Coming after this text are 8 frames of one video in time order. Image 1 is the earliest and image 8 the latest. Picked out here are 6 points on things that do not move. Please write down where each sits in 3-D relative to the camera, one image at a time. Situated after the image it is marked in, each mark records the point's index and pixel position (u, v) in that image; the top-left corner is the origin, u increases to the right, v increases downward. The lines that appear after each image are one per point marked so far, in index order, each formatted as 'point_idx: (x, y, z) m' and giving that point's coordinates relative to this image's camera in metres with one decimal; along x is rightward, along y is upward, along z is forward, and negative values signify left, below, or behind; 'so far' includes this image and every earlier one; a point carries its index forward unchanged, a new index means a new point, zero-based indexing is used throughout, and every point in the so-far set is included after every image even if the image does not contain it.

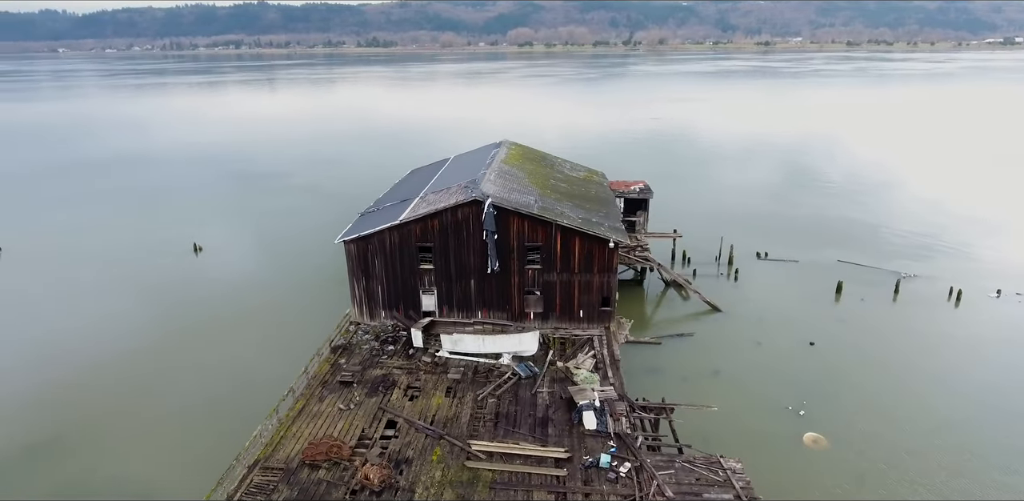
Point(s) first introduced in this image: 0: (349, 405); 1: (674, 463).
0: (-4.1, -3.9, +16.2) m
1: (+3.5, -4.6, +14.0) m
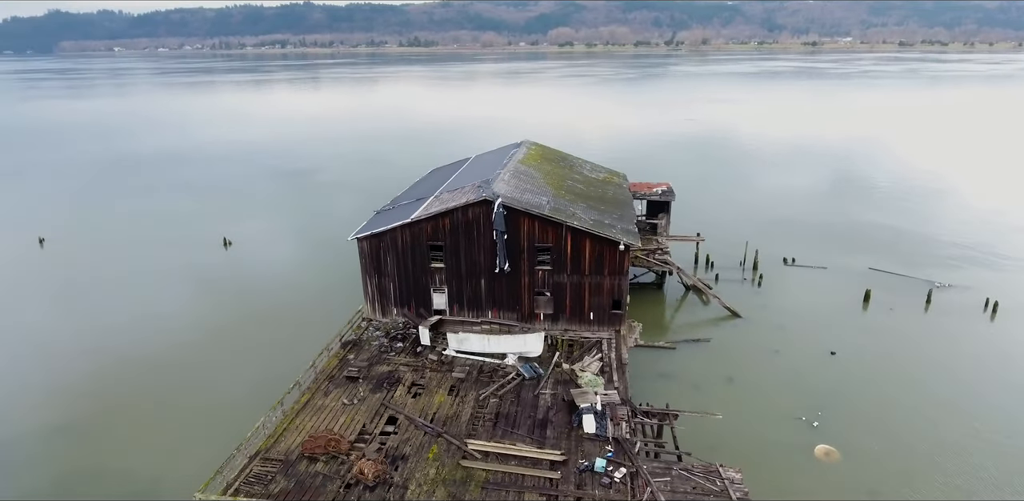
0: (-4.0, -3.8, +16.4) m
1: (+3.3, -4.7, +13.8) m
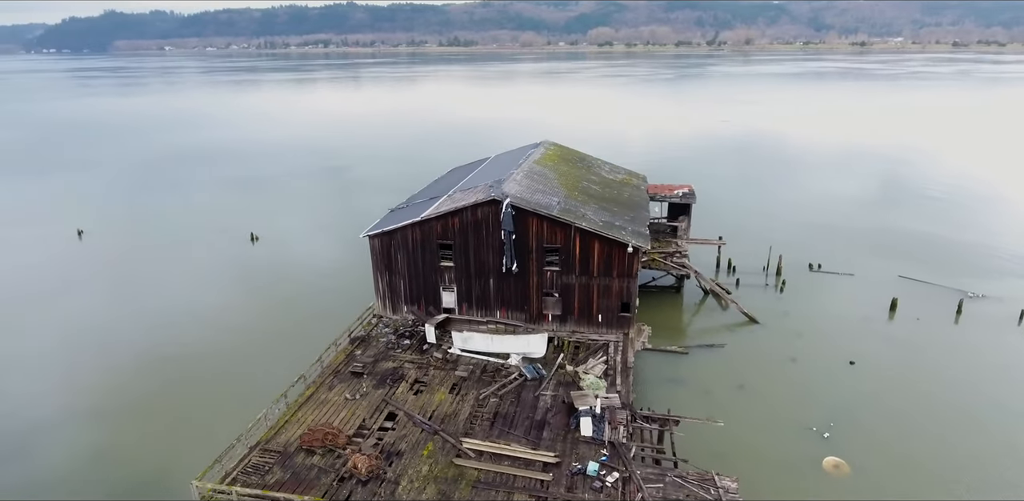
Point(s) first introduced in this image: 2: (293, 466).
0: (-4.0, -3.7, +16.7) m
1: (+3.2, -4.8, +13.6) m
2: (-4.7, -4.7, +14.1) m
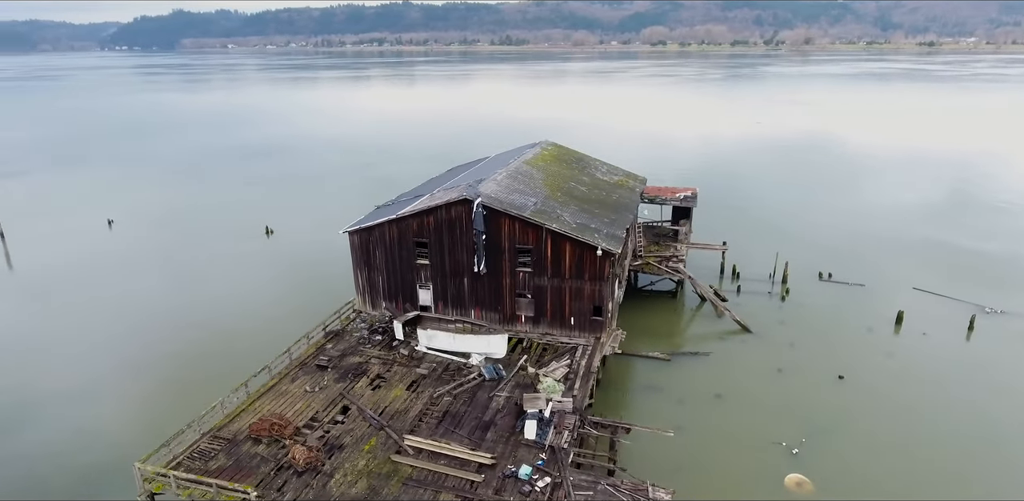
0: (-5.2, -3.6, +17.0) m
1: (+1.7, -4.8, +13.4) m
2: (-6.1, -4.5, +14.5) m
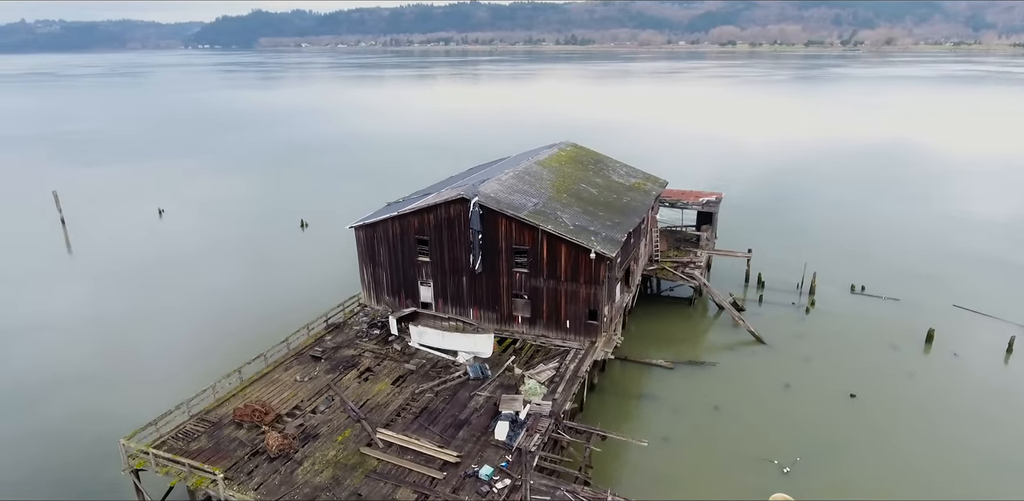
0: (-5.6, -3.4, +17.5) m
1: (+0.9, -4.9, +13.3) m
2: (-6.8, -4.3, +15.1) m
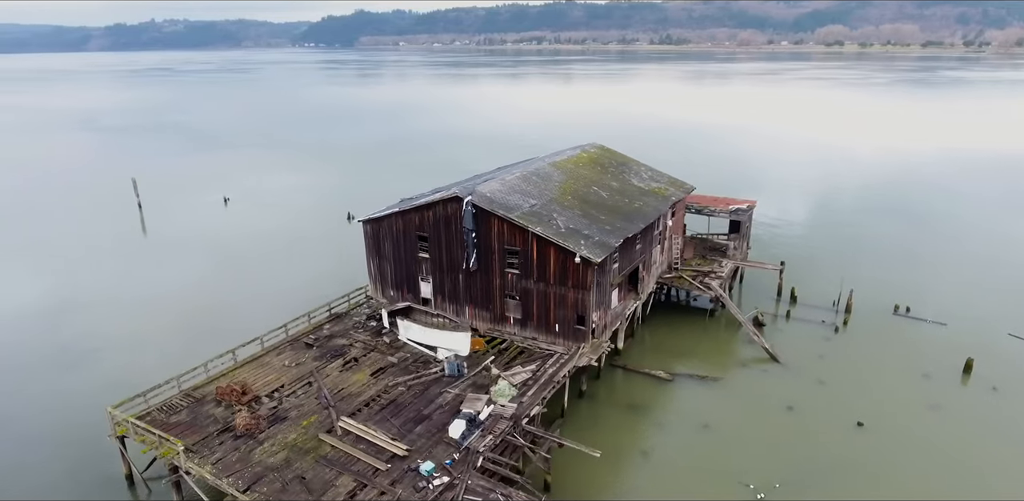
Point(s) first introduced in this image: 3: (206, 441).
0: (-6.2, -3.2, +18.3) m
1: (-0.4, -4.9, +13.2) m
2: (-7.8, -4.0, +16.1) m
3: (-7.0, -4.4, +14.9) m
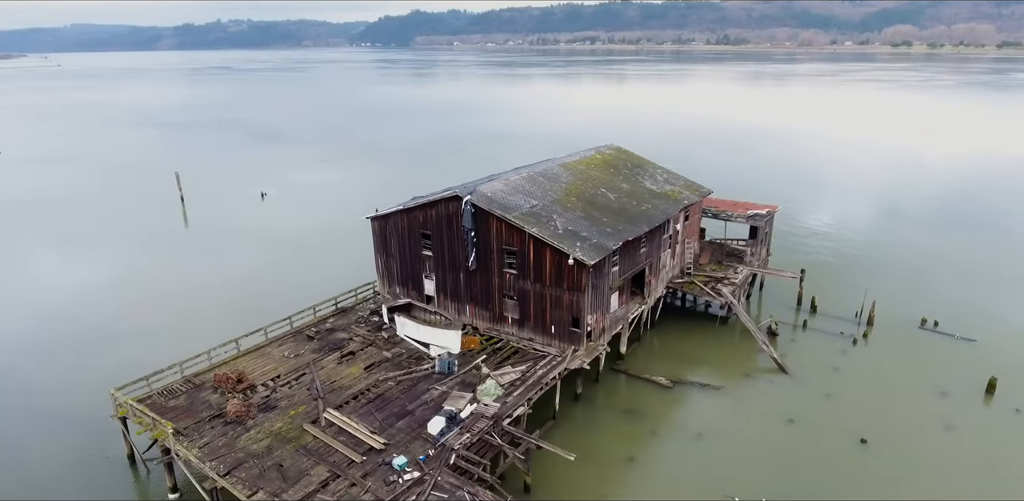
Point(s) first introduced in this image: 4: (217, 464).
0: (-6.4, -3.0, +18.8) m
1: (-1.1, -4.9, +13.3) m
2: (-8.2, -3.8, +16.7) m
3: (-7.5, -4.2, +15.6) m
4: (-6.4, -4.7, +14.2) m
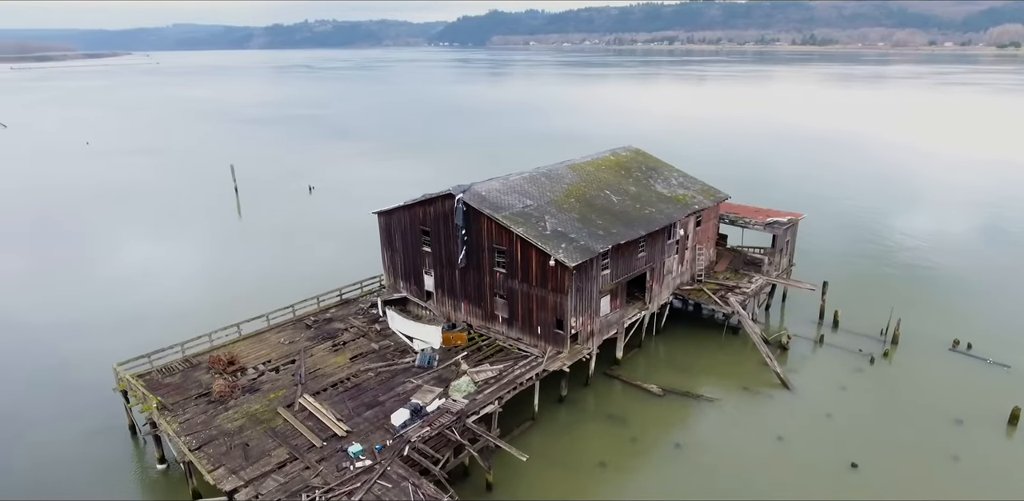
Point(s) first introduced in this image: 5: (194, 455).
0: (-6.8, -2.7, +19.7) m
1: (-2.3, -4.8, +13.6) m
2: (-8.8, -3.5, +17.8) m
3: (-8.4, -3.9, +16.5) m
4: (-7.5, -4.4, +15.1) m
5: (-7.1, -4.6, +14.5) m
